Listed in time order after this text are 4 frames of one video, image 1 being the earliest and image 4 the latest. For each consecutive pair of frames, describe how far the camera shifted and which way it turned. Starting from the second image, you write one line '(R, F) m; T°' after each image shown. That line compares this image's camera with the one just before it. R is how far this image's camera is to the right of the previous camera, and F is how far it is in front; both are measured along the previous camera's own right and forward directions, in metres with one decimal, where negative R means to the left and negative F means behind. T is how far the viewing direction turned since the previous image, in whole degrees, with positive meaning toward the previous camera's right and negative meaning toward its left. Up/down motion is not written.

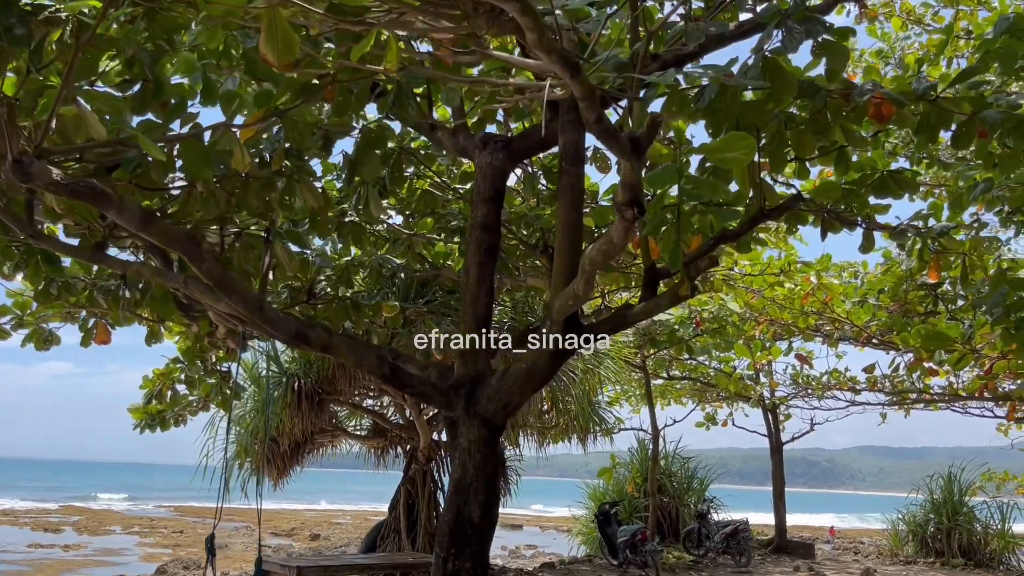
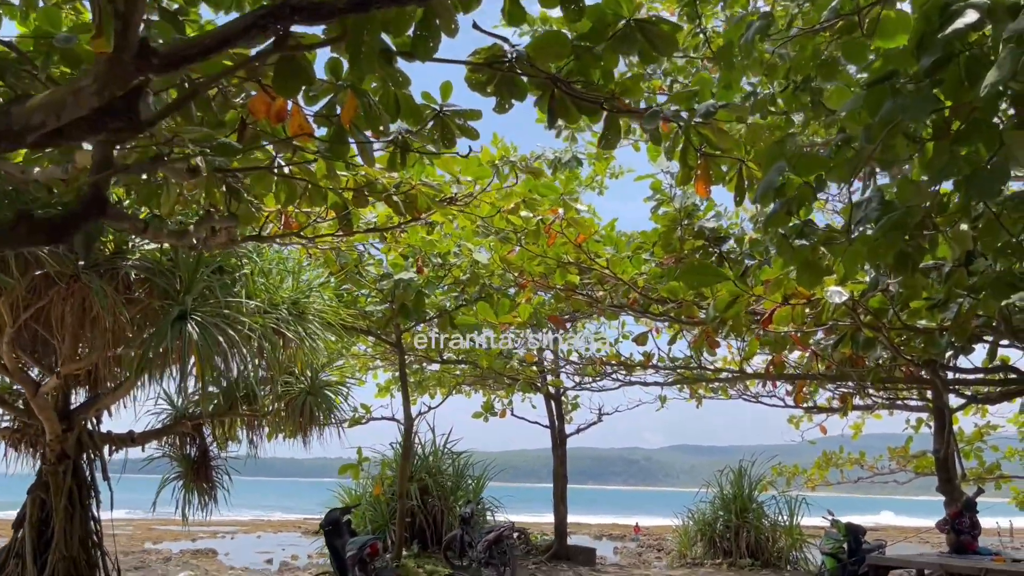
(+0.8, +1.3) m; +11°
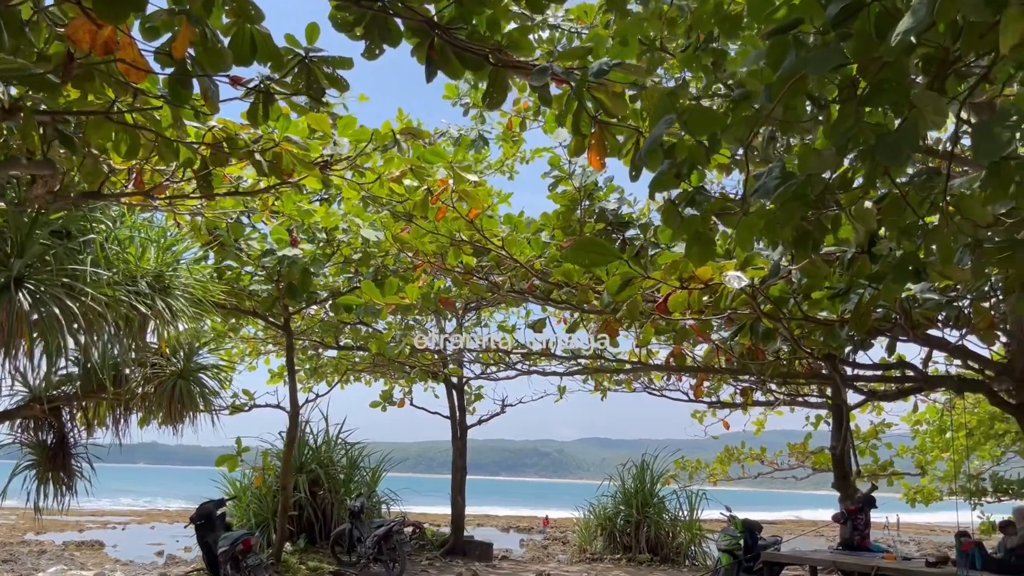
(+0.2, +0.3) m; +5°
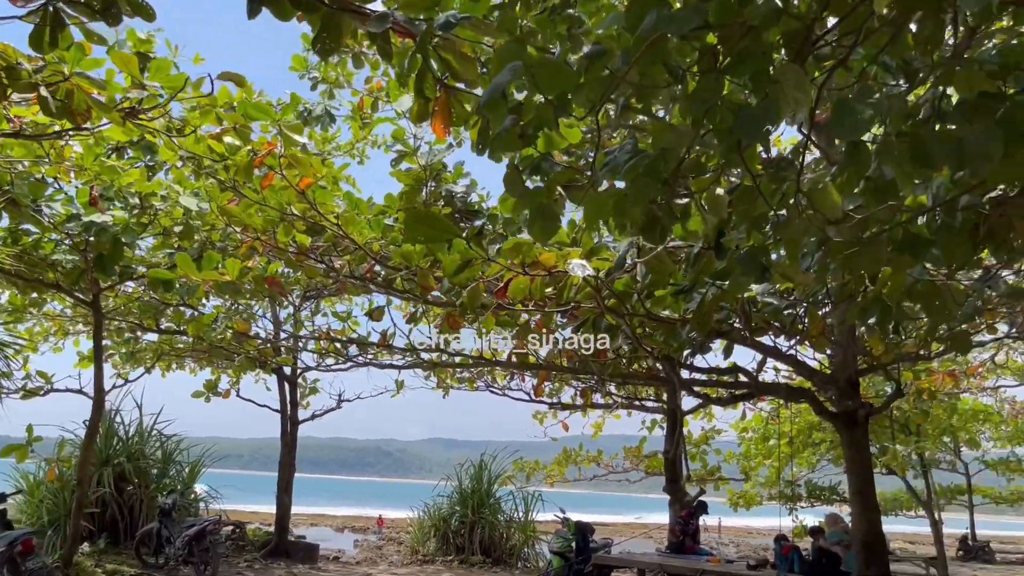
(+0.1, +0.2) m; +10°
